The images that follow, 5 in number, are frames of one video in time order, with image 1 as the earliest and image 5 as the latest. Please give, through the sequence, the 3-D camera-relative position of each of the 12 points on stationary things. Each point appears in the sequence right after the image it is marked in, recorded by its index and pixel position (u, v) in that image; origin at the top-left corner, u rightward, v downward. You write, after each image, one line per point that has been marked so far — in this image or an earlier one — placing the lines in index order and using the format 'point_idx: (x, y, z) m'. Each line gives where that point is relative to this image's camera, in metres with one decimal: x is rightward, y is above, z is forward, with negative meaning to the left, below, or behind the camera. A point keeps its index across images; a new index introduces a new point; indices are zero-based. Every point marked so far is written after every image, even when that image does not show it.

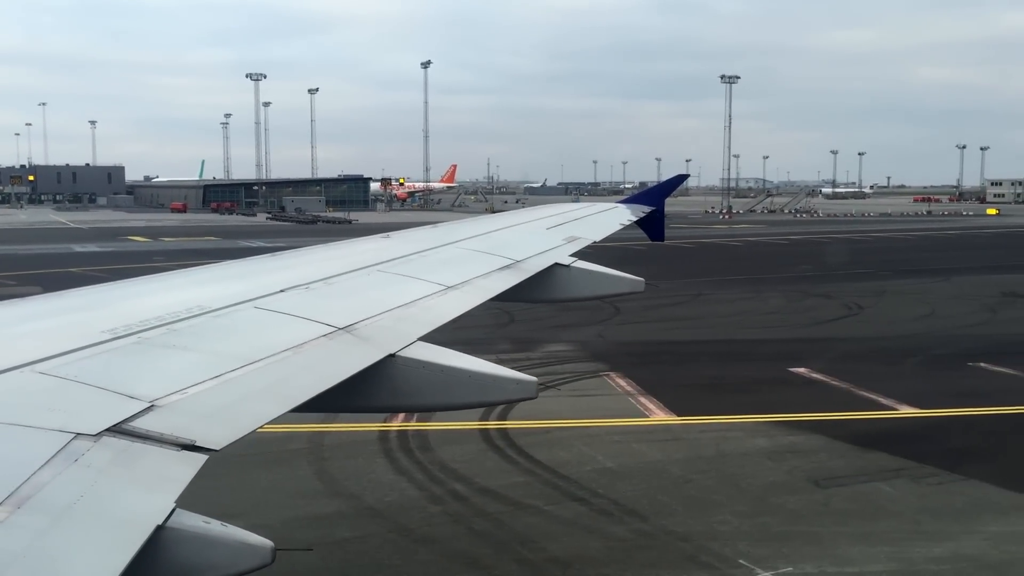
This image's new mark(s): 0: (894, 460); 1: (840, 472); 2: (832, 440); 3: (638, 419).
0: (+4.4, -2.0, +9.6) m
1: (+3.6, -2.1, +9.1) m
2: (+4.1, -2.0, +10.5) m
3: (+1.7, -1.9, +11.9) m
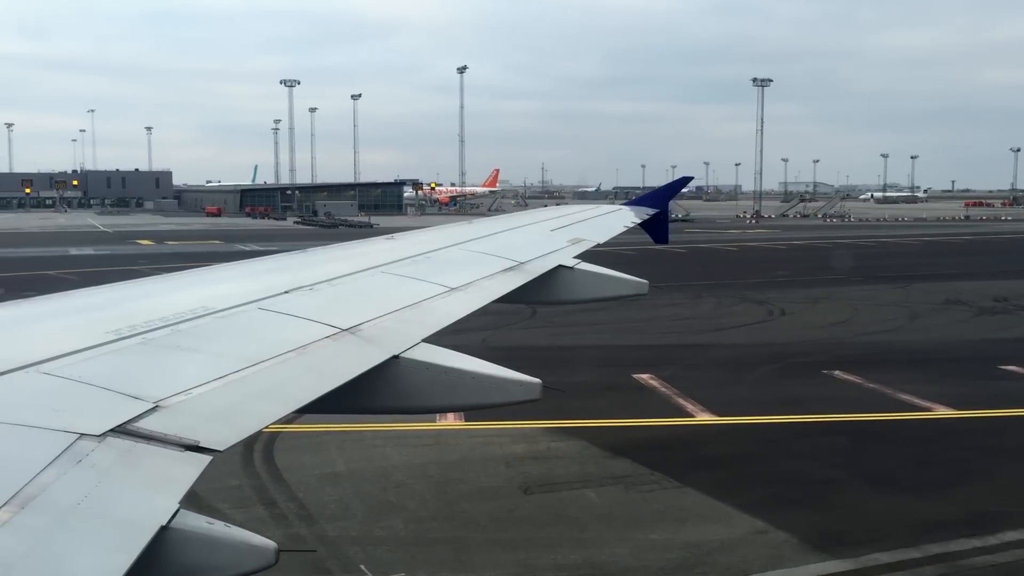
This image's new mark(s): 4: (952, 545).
0: (+1.3, -2.1, +9.6) m
1: (+0.5, -2.1, +9.2) m
2: (+1.0, -2.0, +10.5) m
3: (-1.4, -2.0, +11.9) m
4: (+3.9, -2.3, +7.4) m
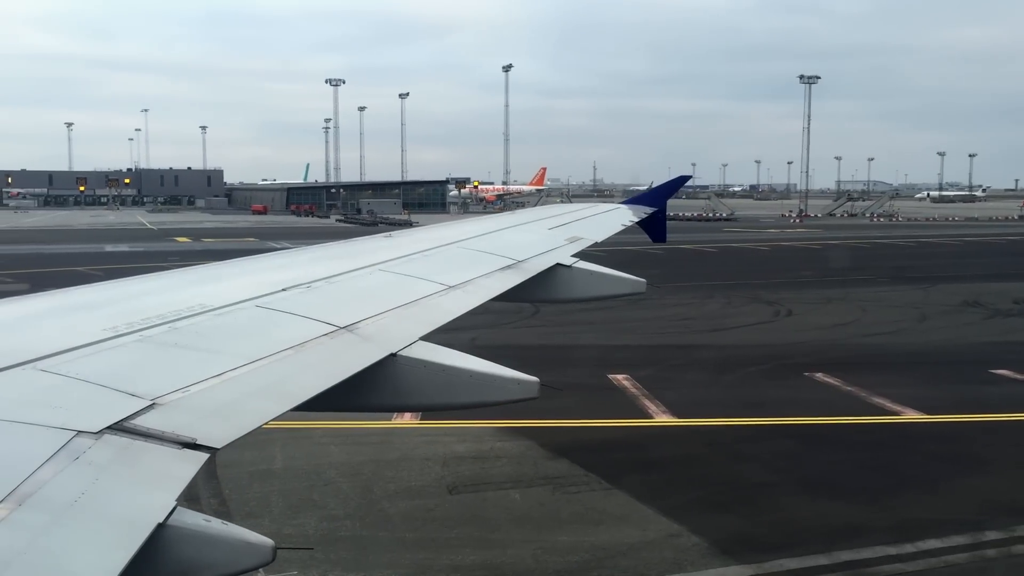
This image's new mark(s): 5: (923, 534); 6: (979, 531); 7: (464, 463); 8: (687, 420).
0: (+0.6, -2.1, +9.6) m
1: (-0.3, -2.1, +9.1) m
2: (+0.3, -2.0, +10.5) m
3: (-2.0, -2.0, +12.0) m
4: (+3.1, -2.3, +7.2) m
5: (+3.8, -2.3, +7.6) m
6: (+4.4, -2.3, +7.7) m
7: (-0.6, -2.1, +9.7) m
8: (+2.6, -2.0, +12.3) m
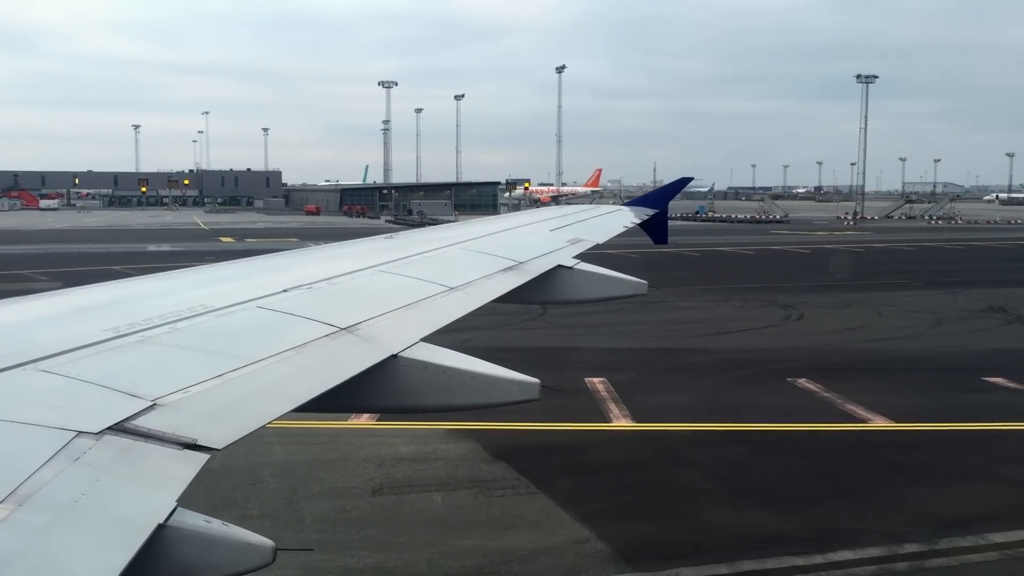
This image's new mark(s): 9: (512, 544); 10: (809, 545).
0: (-0.2, -2.1, +9.5) m
1: (-1.0, -2.1, +9.1) m
2: (-0.4, -2.1, +10.4) m
3: (-2.7, -2.0, +12.0) m
4: (+2.2, -2.4, +7.1) m
5: (+2.9, -2.3, +7.4) m
6: (+3.5, -2.3, +7.5) m
7: (-1.3, -2.1, +9.7) m
8: (+2.0, -2.0, +12.2) m
9: (0.0, -2.3, +7.4) m
10: (+2.7, -2.3, +7.4) m
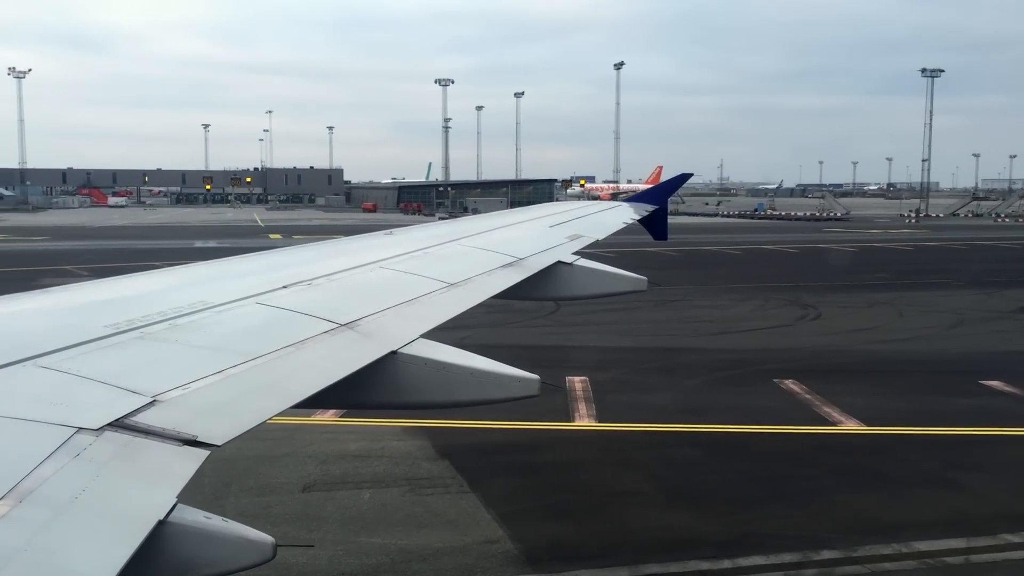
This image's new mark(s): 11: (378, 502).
0: (-0.9, -2.1, +9.5) m
1: (-1.8, -2.1, +9.2) m
2: (-1.1, -2.0, +10.5) m
3: (-3.3, -1.9, +12.2) m
4: (+1.4, -2.4, +7.0) m
5: (+2.1, -2.3, +7.3) m
6: (+2.7, -2.3, +7.3) m
7: (-2.0, -2.1, +9.8) m
8: (+1.4, -2.0, +12.1) m
9: (-0.8, -2.3, +7.4) m
10: (+1.9, -2.3, +7.3) m
11: (-1.3, -2.2, +8.4) m
